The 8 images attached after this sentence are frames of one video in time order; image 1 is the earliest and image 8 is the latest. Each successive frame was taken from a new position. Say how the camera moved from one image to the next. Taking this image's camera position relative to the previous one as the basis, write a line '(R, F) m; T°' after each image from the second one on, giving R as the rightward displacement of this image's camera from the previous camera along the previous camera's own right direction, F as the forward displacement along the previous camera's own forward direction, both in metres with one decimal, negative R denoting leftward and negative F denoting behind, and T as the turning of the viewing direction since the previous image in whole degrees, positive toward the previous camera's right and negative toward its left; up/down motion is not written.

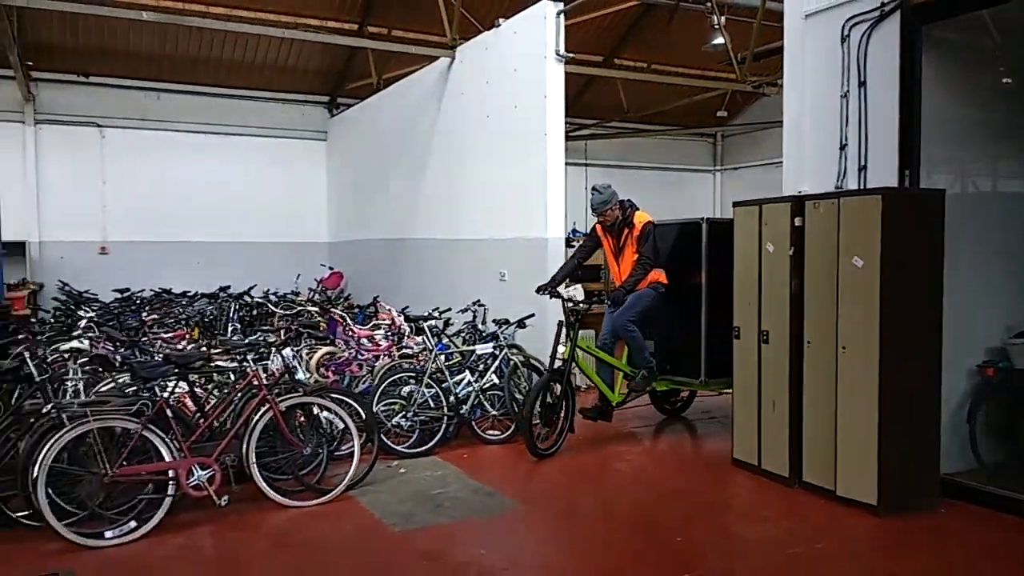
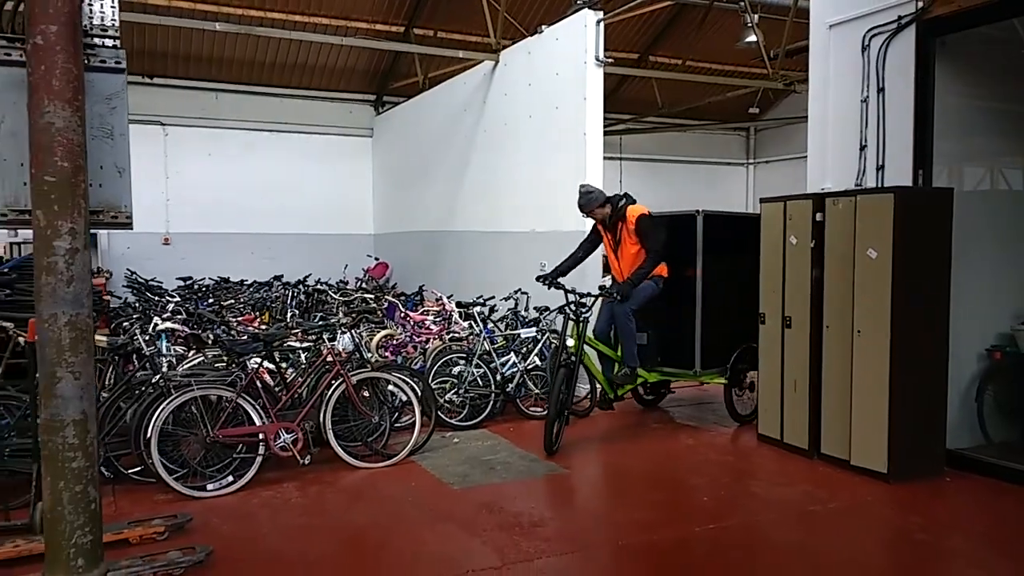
(-0.1, -0.4) m; -2°
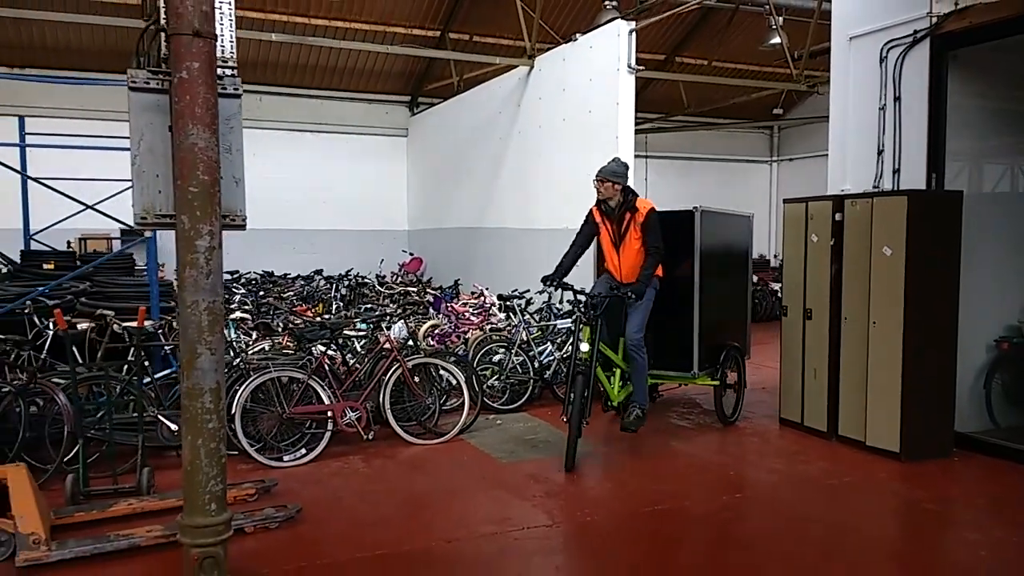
(-0.1, -0.4) m; -2°
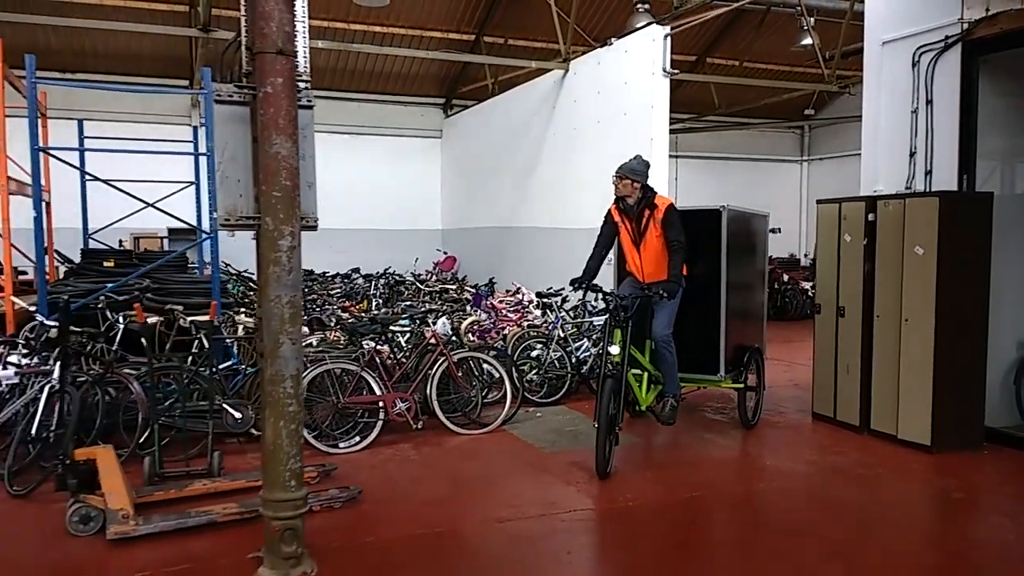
(-0.1, -0.2) m; -2°
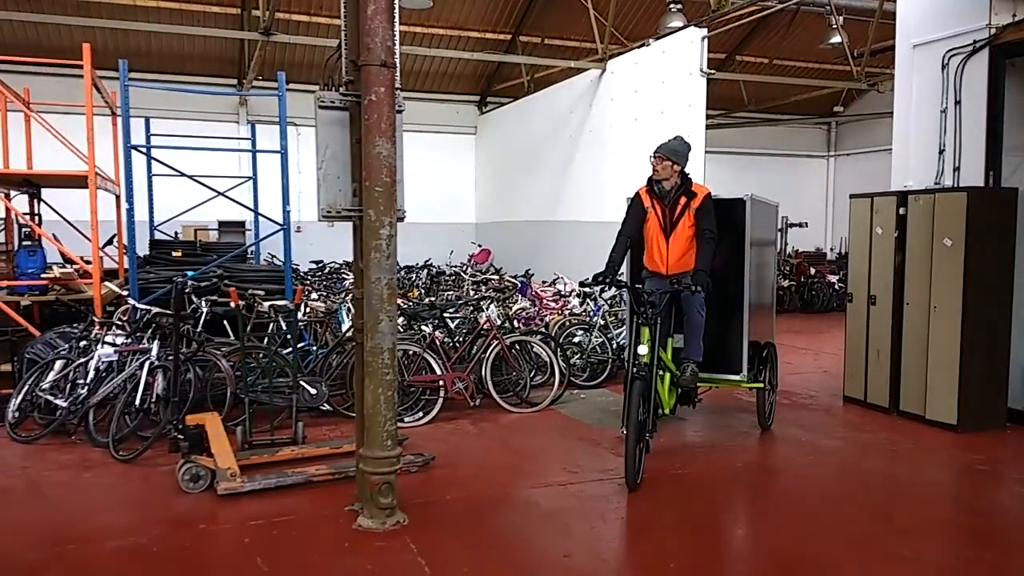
(-0.2, -0.3) m; -1°
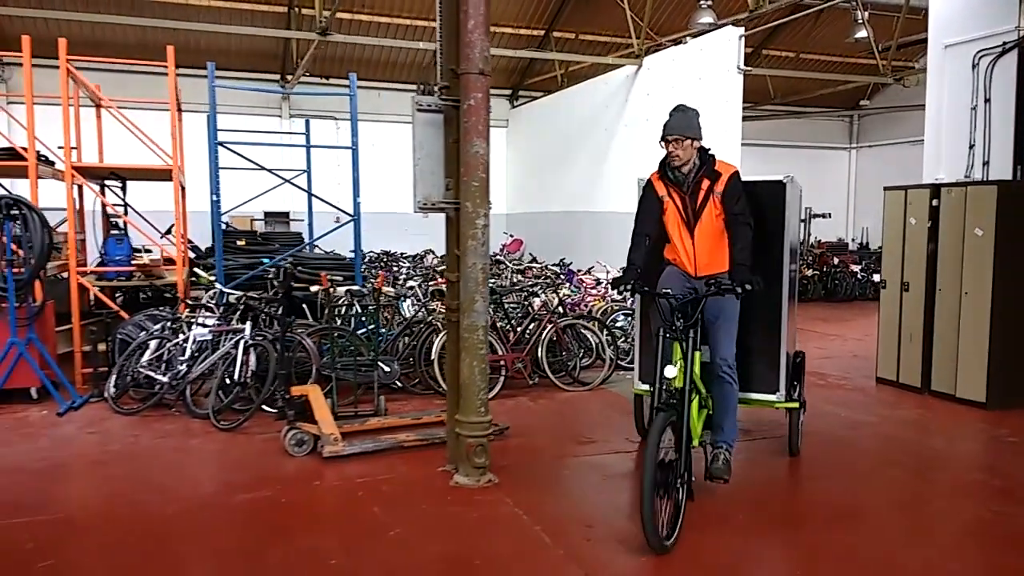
(-0.3, -0.4) m; -1°
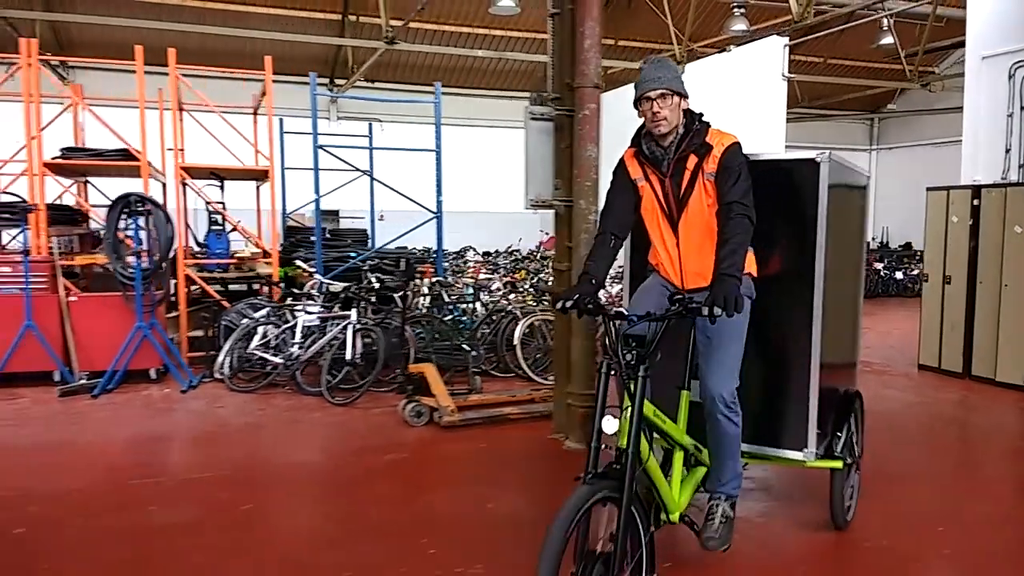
(-0.5, -0.4) m; 0°
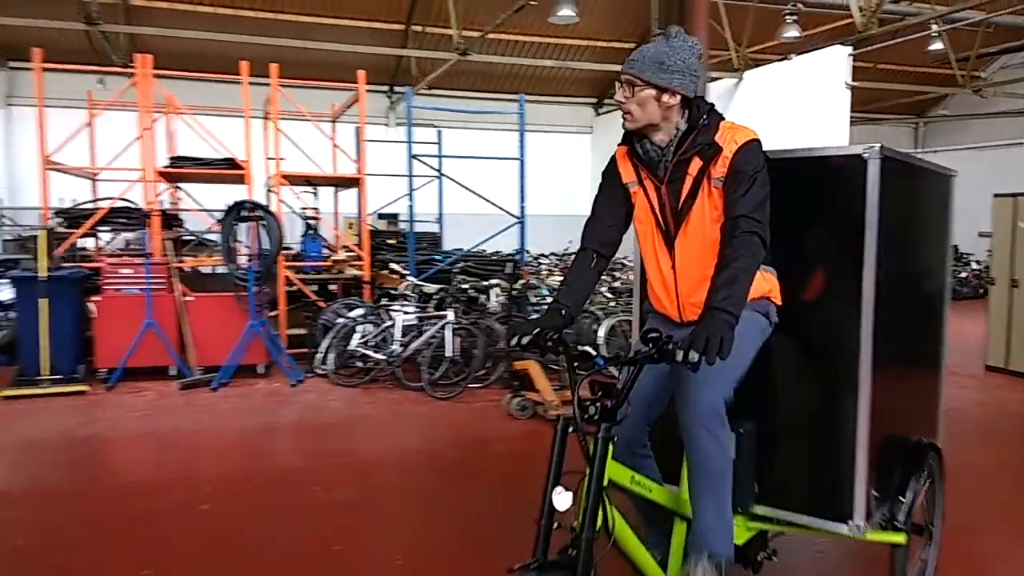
(-0.4, -0.3) m; -2°
